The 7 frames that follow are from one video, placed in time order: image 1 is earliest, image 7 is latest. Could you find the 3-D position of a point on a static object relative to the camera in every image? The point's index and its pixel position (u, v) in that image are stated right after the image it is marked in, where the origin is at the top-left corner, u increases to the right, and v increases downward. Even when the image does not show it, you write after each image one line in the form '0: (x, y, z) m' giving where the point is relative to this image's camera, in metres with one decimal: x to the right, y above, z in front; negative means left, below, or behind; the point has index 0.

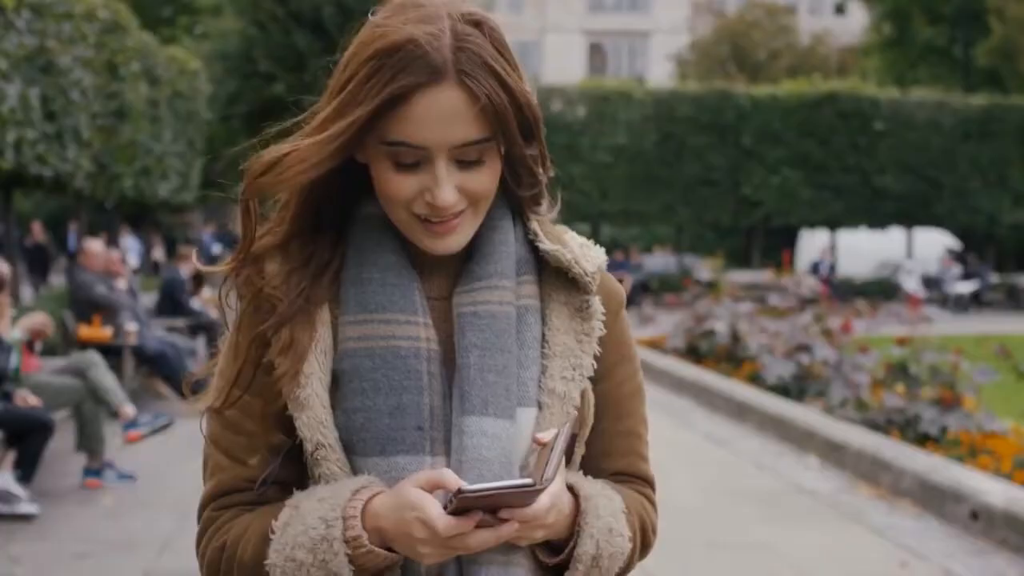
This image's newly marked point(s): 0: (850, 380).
0: (+2.8, -0.8, +12.6) m
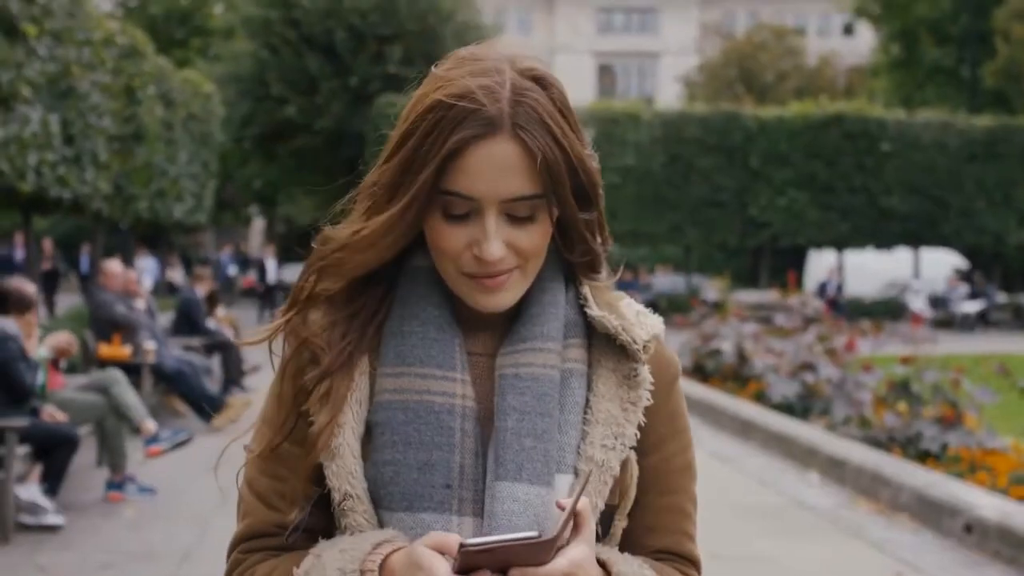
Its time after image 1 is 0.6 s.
0: (+2.9, -1.0, +12.9) m
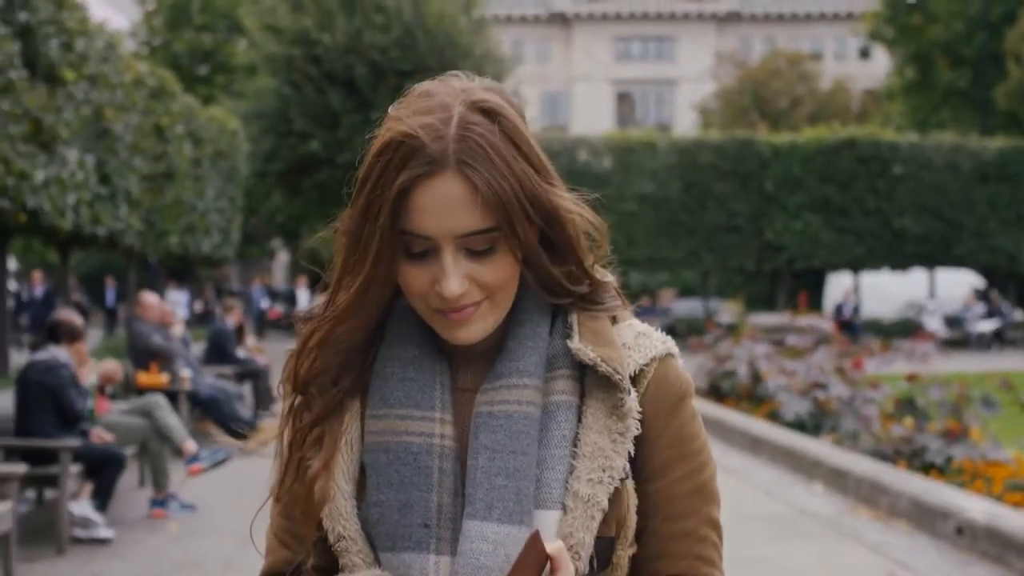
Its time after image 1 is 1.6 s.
0: (+3.1, -1.1, +13.3) m
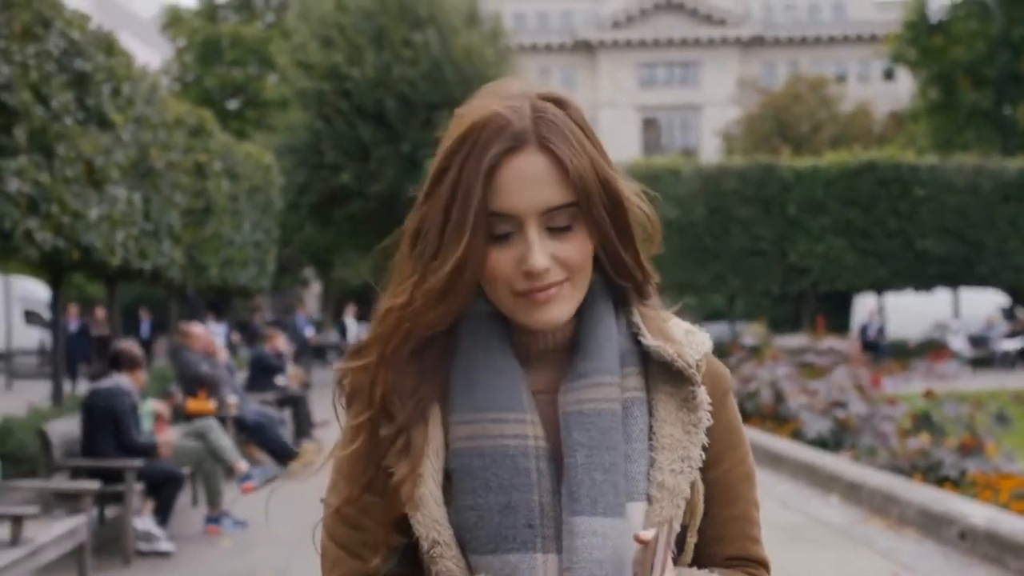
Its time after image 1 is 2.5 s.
0: (+3.4, -1.3, +13.8) m
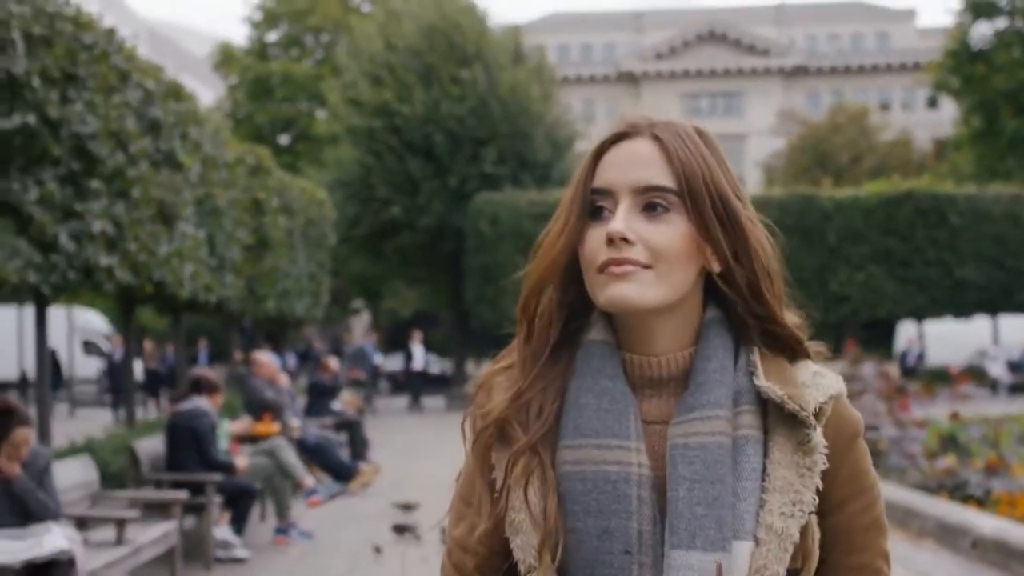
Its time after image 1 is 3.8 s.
0: (+3.8, -1.6, +14.5) m
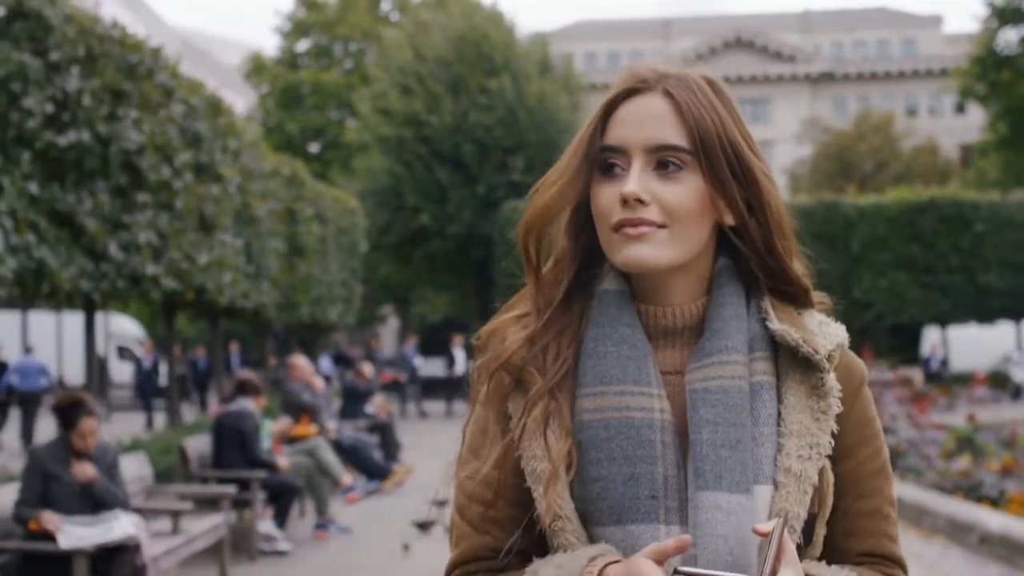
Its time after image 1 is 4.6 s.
0: (+4.1, -1.7, +14.9) m
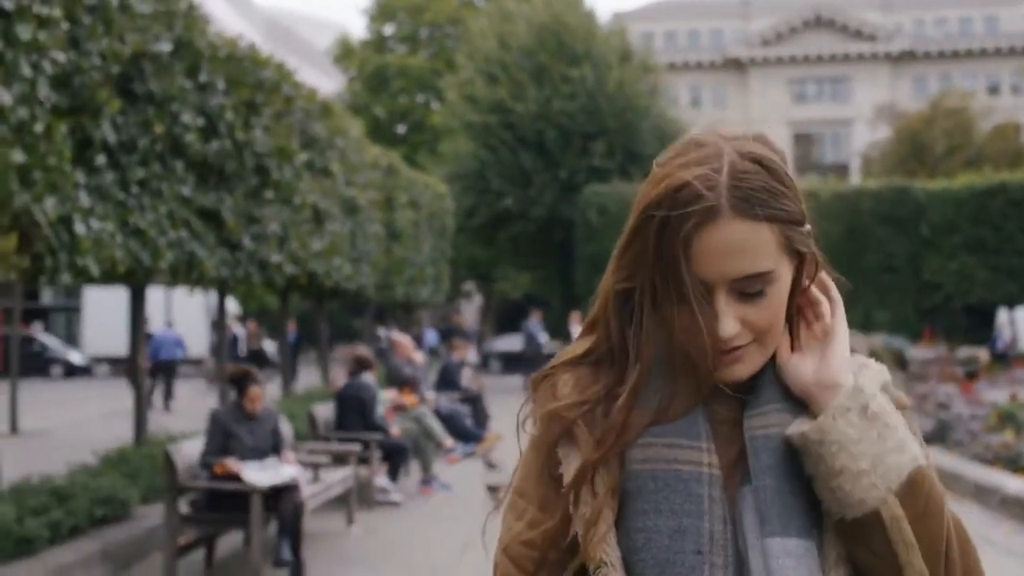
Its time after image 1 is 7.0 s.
0: (+4.9, -1.5, +16.3) m
